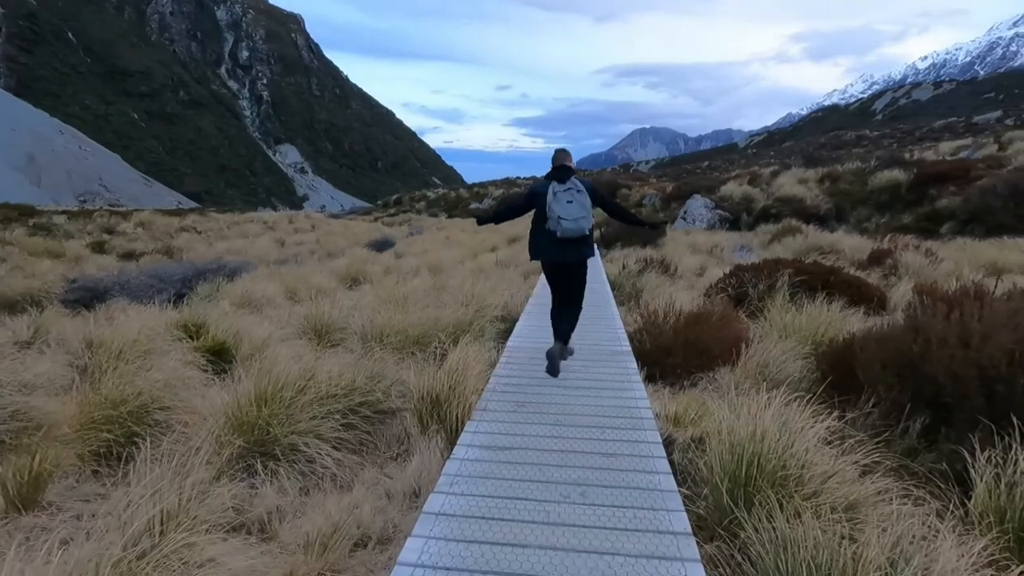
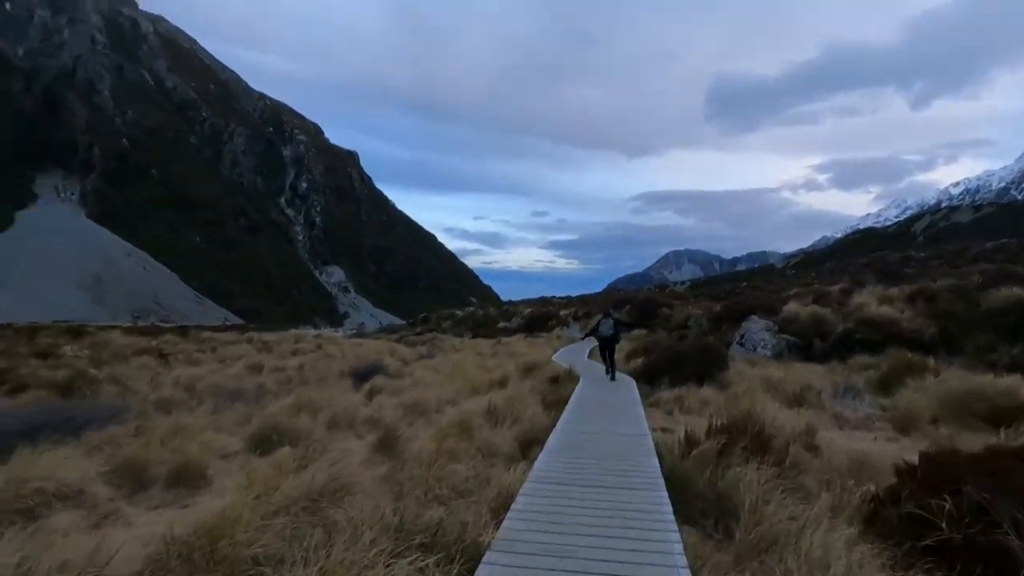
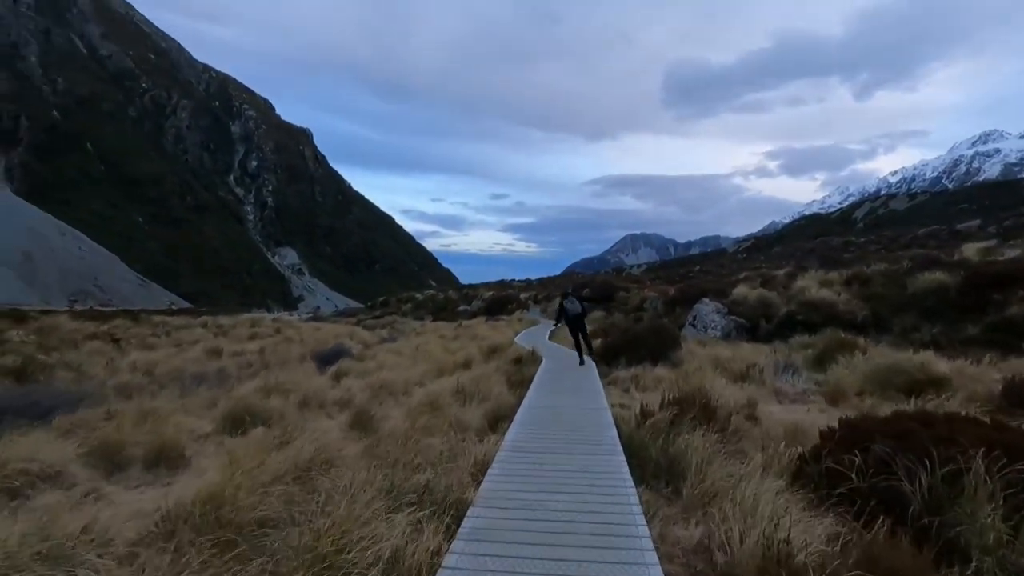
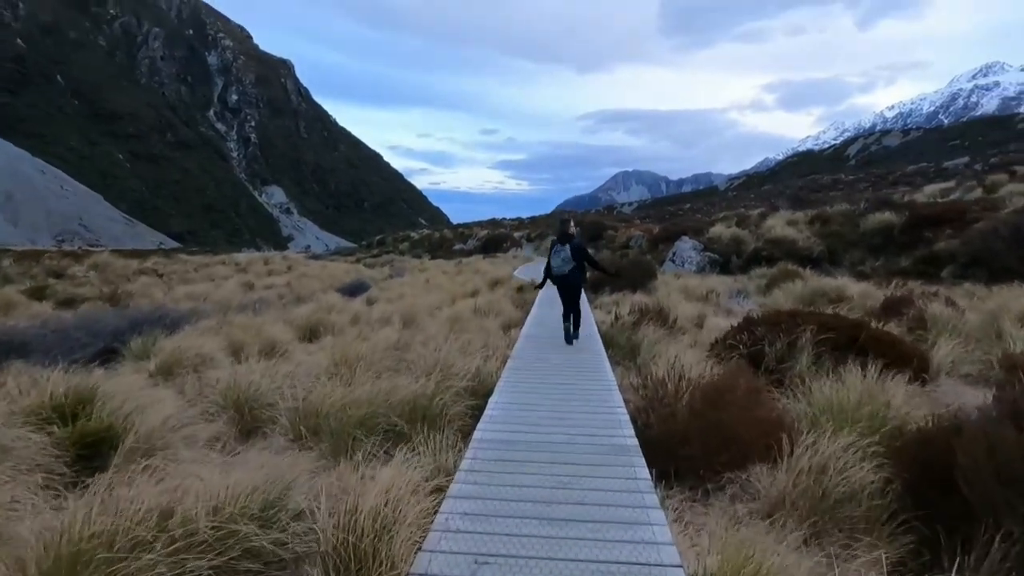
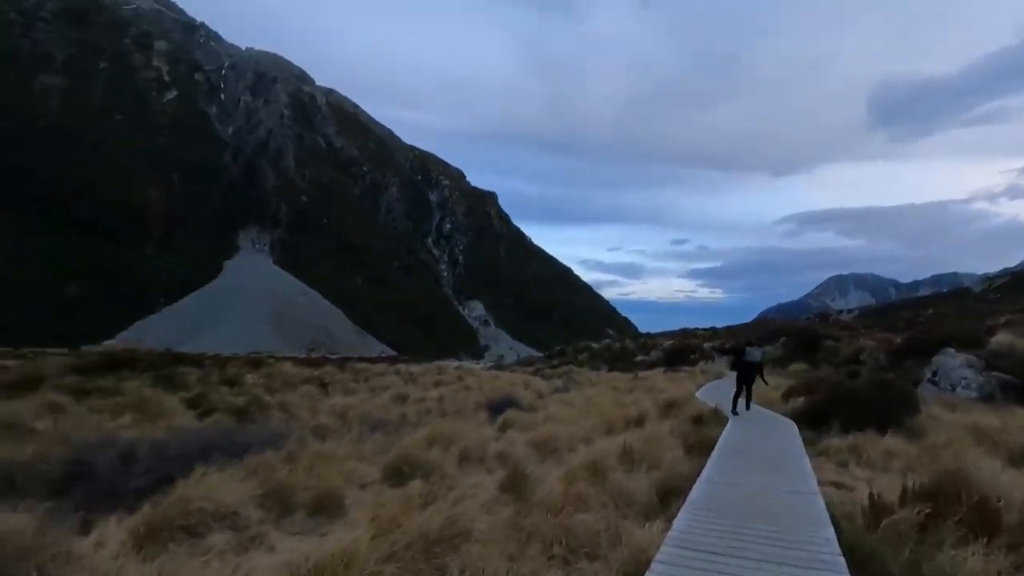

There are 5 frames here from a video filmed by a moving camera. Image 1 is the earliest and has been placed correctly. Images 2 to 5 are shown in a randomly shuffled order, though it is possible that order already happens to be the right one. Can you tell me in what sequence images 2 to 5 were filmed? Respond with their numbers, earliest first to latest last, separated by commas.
4, 3, 2, 5
